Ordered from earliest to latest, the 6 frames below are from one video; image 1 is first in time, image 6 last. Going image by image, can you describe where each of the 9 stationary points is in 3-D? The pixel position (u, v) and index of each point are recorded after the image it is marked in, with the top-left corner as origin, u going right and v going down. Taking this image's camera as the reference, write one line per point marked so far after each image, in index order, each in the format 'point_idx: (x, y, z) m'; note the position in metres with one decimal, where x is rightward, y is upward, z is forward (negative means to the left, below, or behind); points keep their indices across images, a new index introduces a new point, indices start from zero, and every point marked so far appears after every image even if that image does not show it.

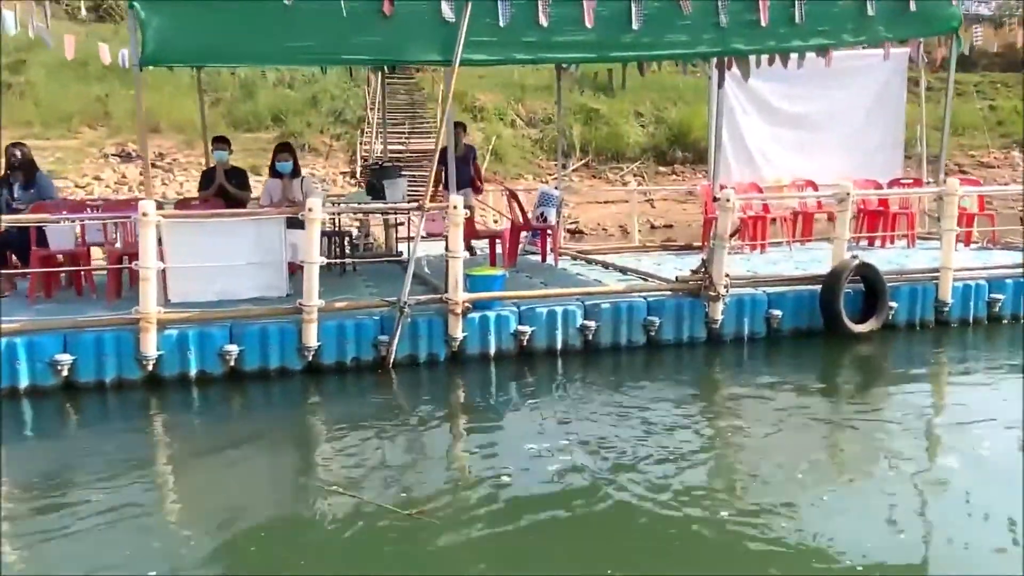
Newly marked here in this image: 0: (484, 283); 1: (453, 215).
0: (-0.3, 0.0, +8.5) m
1: (-0.5, +0.6, +8.0) m
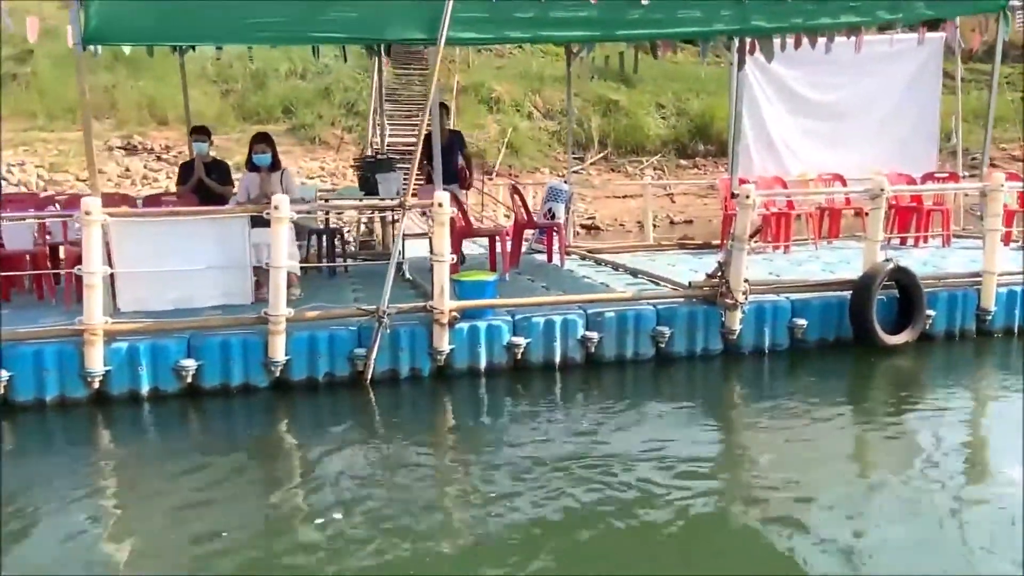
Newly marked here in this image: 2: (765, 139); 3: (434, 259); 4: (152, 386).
0: (-0.3, 0.0, +7.6) m
1: (-0.6, +0.6, +7.2) m
2: (+3.1, +1.8, +11.5) m
3: (-0.6, +0.2, +7.2) m
4: (-2.7, -0.7, +7.1) m
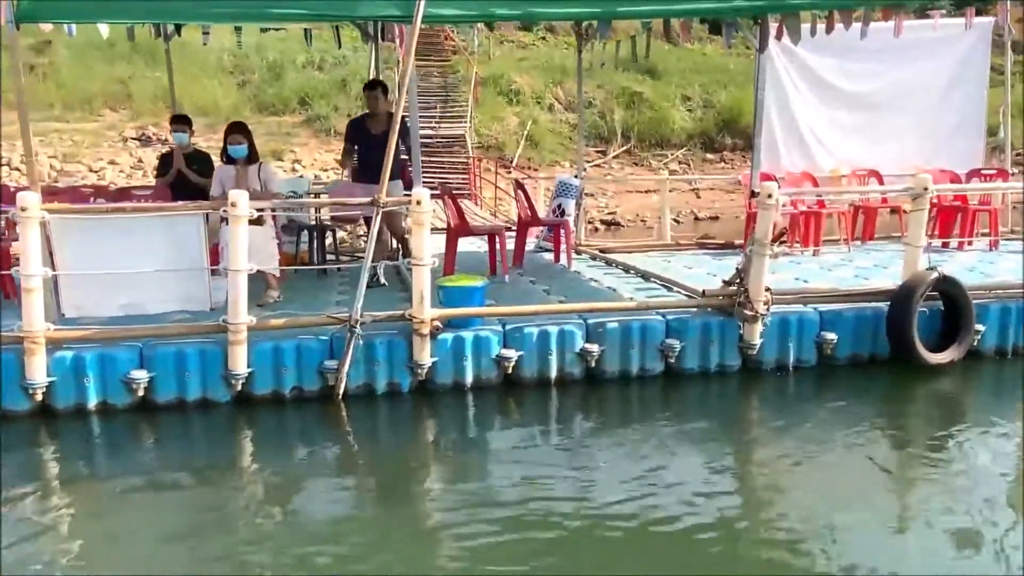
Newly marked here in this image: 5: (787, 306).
0: (-0.4, -0.1, +6.8) m
1: (-0.6, +0.5, +6.4) m
2: (+3.1, +1.8, +10.6) m
3: (-0.7, +0.2, +6.4) m
4: (-2.8, -0.7, +6.4) m
5: (+2.1, -0.1, +7.4) m
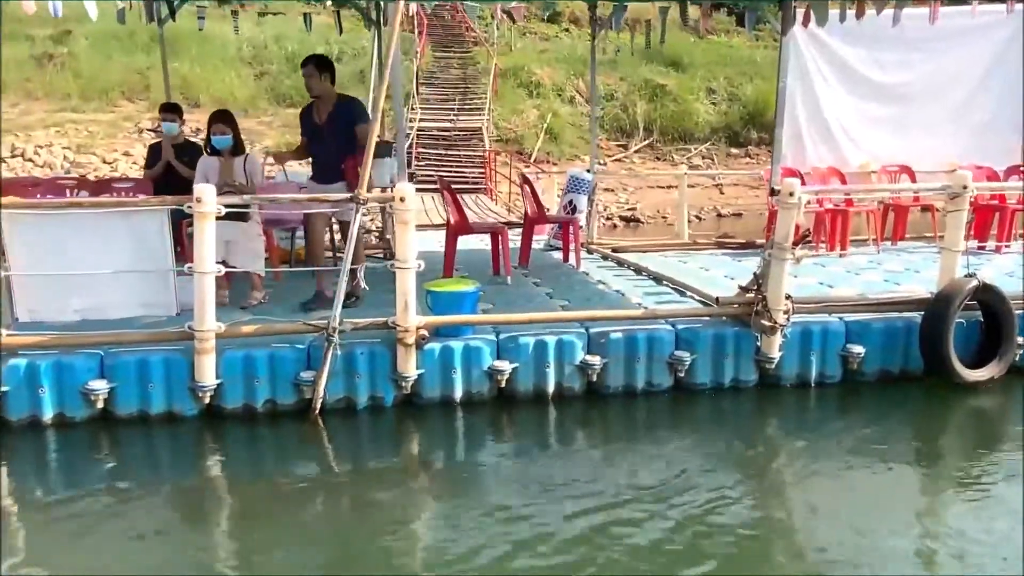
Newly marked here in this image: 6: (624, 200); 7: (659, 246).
0: (-0.4, -0.1, +6.3) m
1: (-0.7, +0.5, +5.8) m
2: (+3.2, +1.7, +10.0) m
3: (-0.7, +0.1, +5.9) m
4: (-2.8, -0.8, +5.9) m
5: (+2.1, -0.2, +6.8) m
6: (+2.3, +1.8, +19.8) m
7: (+1.6, +0.5, +10.3) m
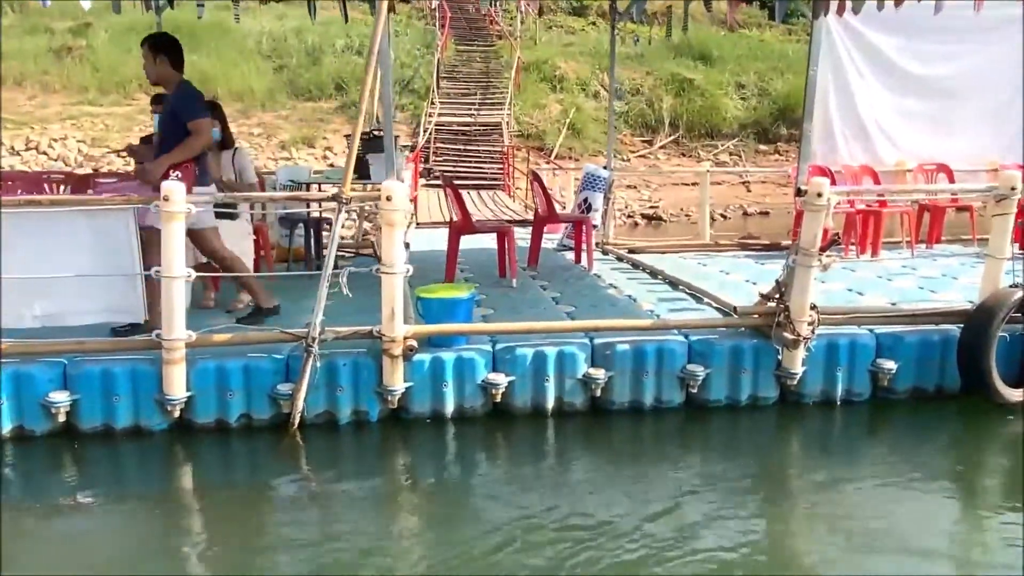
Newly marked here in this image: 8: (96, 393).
0: (-0.4, -0.1, +5.8) m
1: (-0.7, +0.5, +5.3) m
2: (+3.3, +1.7, +9.4) m
3: (-0.7, +0.1, +5.4) m
4: (-2.8, -0.8, +5.5) m
5: (+2.1, -0.2, +6.2) m
6: (+2.7, +1.8, +19.2) m
7: (+1.7, +0.4, +9.8) m
8: (-2.4, -0.6, +5.5) m
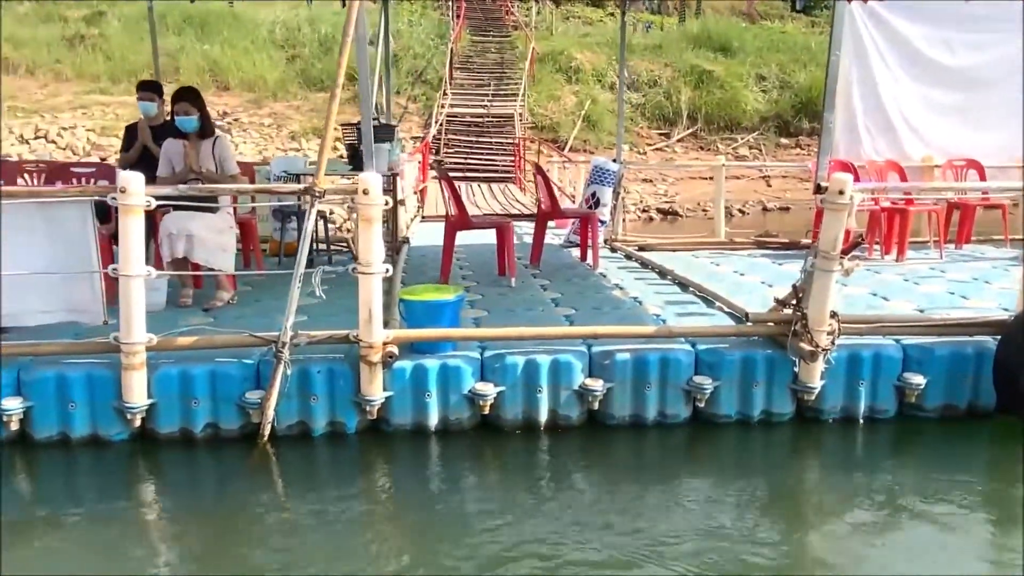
0: (-0.5, -0.1, +5.3) m
1: (-0.8, +0.4, +4.9) m
2: (+3.4, +1.7, +8.8) m
3: (-0.8, +0.1, +4.9) m
4: (-2.9, -0.8, +5.1) m
5: (+2.1, -0.3, +5.7) m
6: (+3.0, +1.9, +18.7) m
7: (+1.7, +0.4, +9.3) m
8: (-2.5, -0.6, +5.1) m
